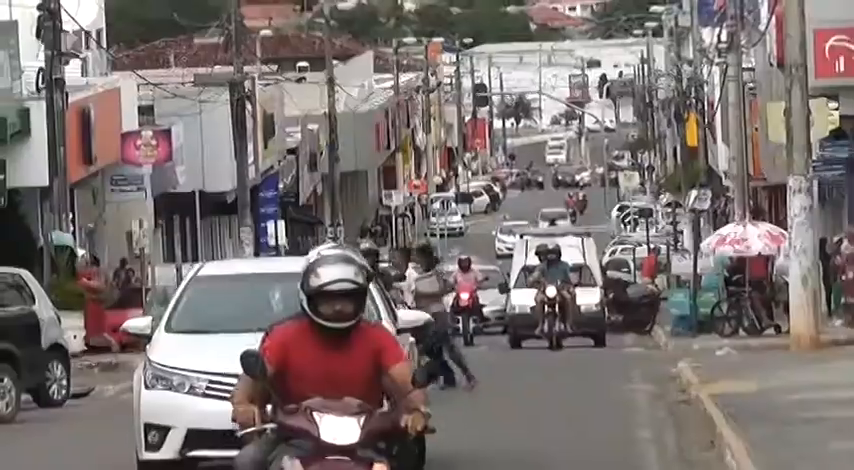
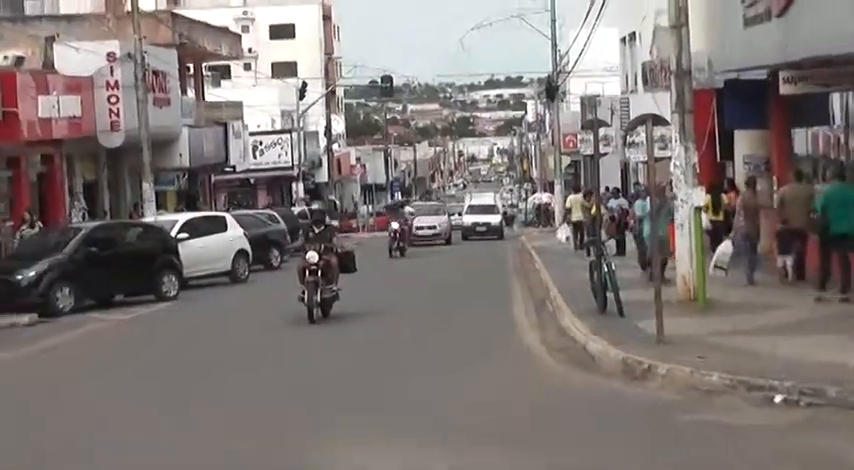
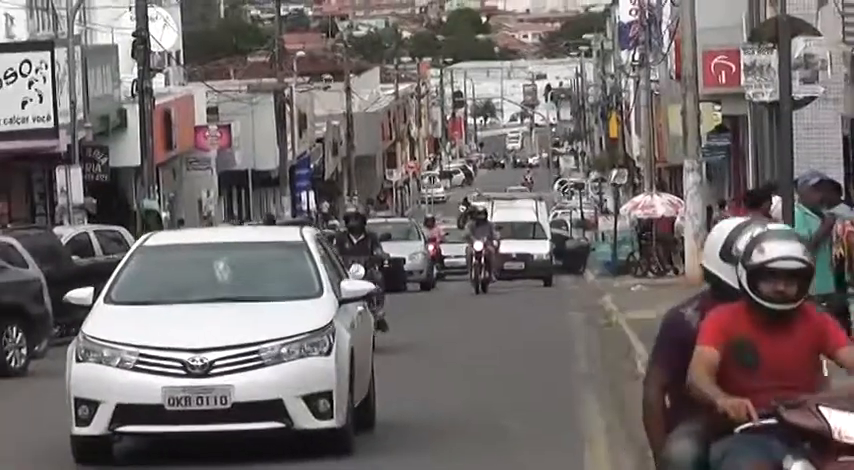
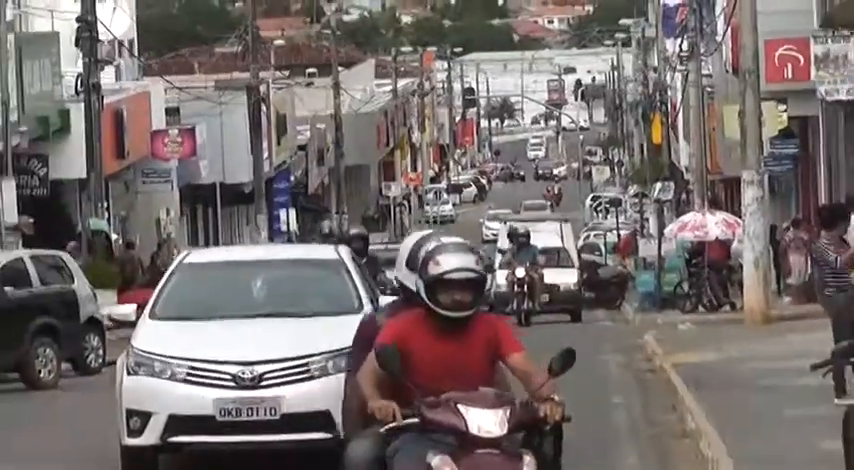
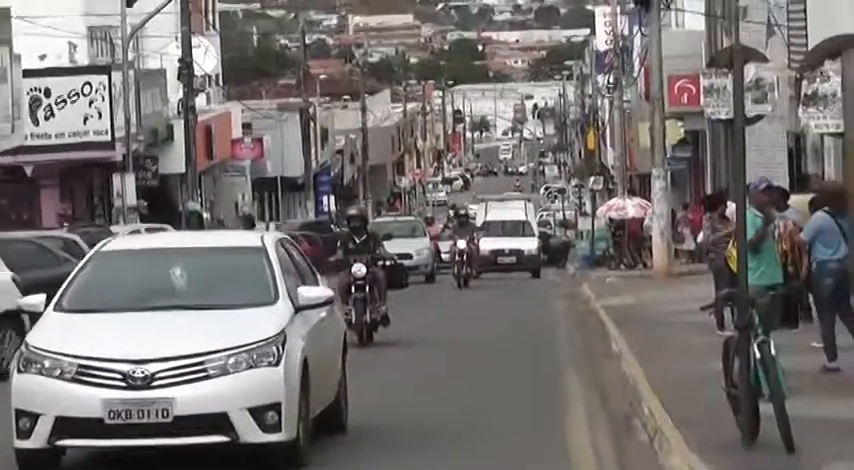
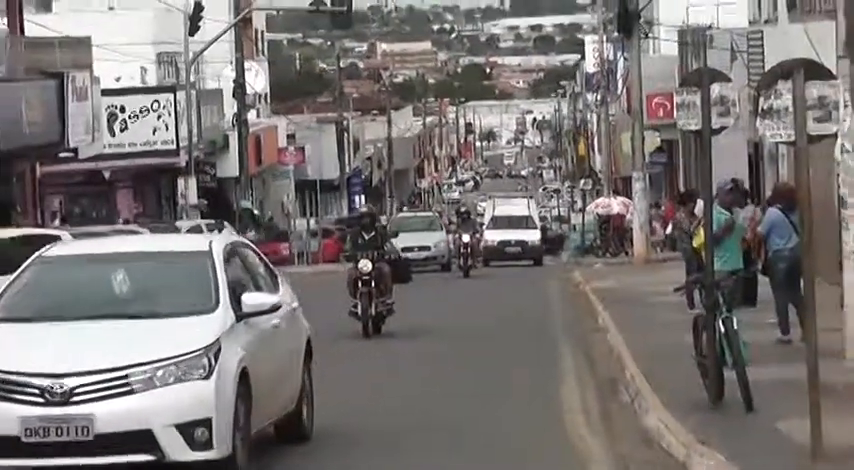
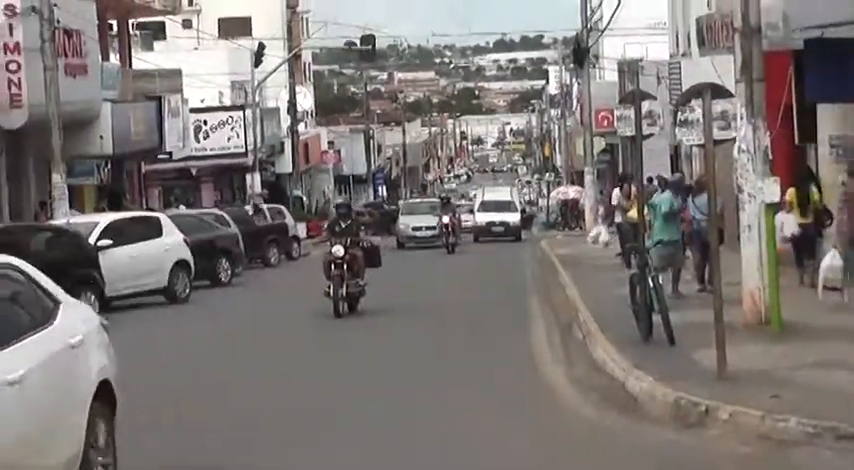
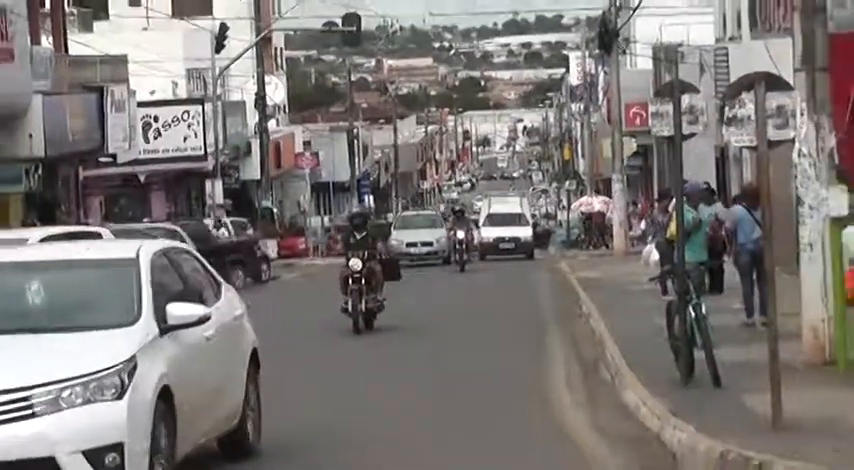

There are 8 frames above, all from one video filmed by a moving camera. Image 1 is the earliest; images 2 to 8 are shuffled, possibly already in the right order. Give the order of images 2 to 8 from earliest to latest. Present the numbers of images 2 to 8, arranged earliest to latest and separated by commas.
4, 3, 5, 6, 8, 7, 2
